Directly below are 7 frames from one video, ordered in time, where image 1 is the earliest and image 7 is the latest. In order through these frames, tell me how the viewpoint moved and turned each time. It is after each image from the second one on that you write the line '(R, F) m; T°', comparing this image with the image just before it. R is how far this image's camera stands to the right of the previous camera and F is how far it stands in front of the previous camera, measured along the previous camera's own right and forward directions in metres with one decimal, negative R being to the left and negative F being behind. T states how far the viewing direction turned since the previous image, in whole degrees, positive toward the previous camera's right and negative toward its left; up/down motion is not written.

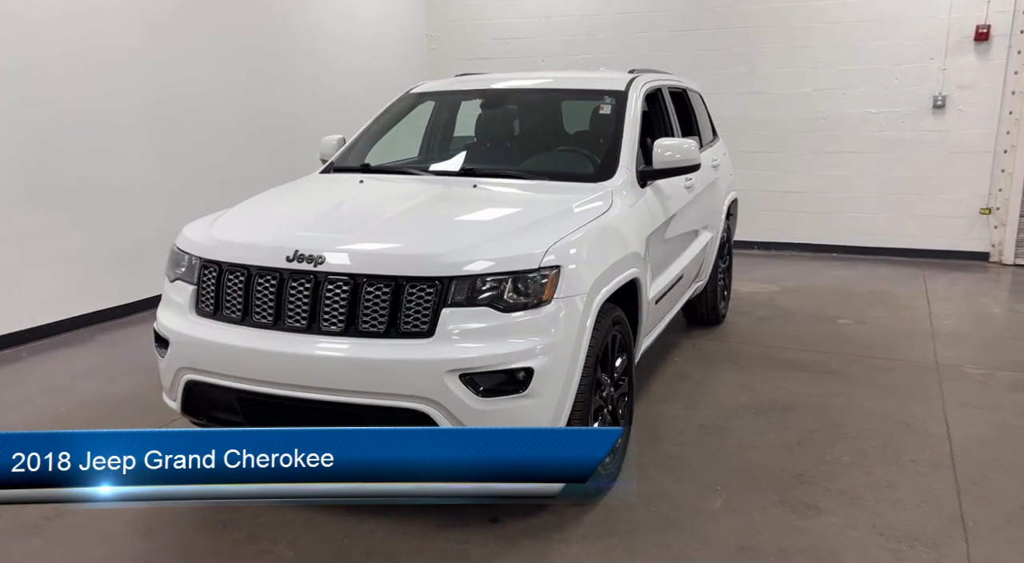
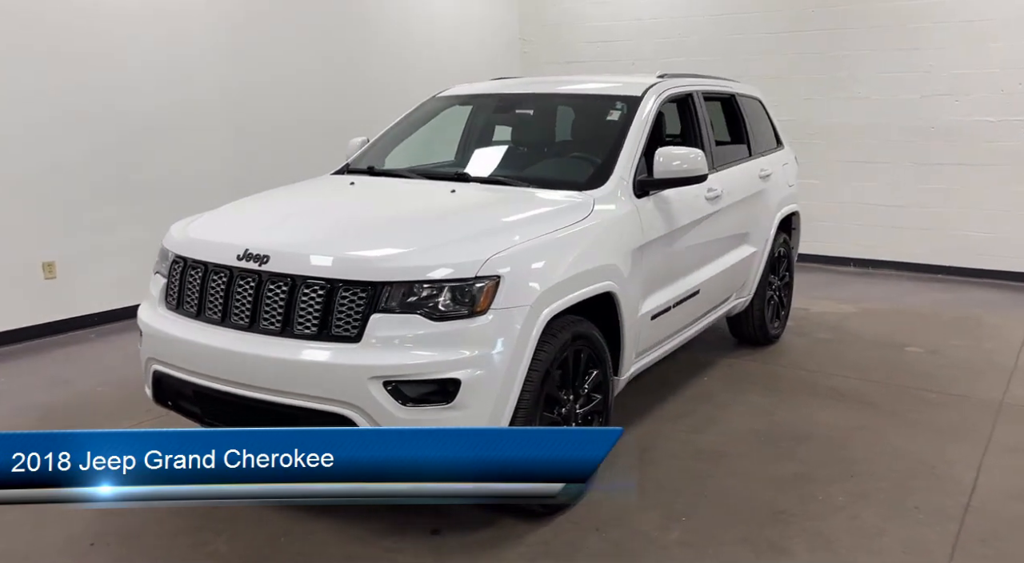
(+0.6, +0.1) m; -9°
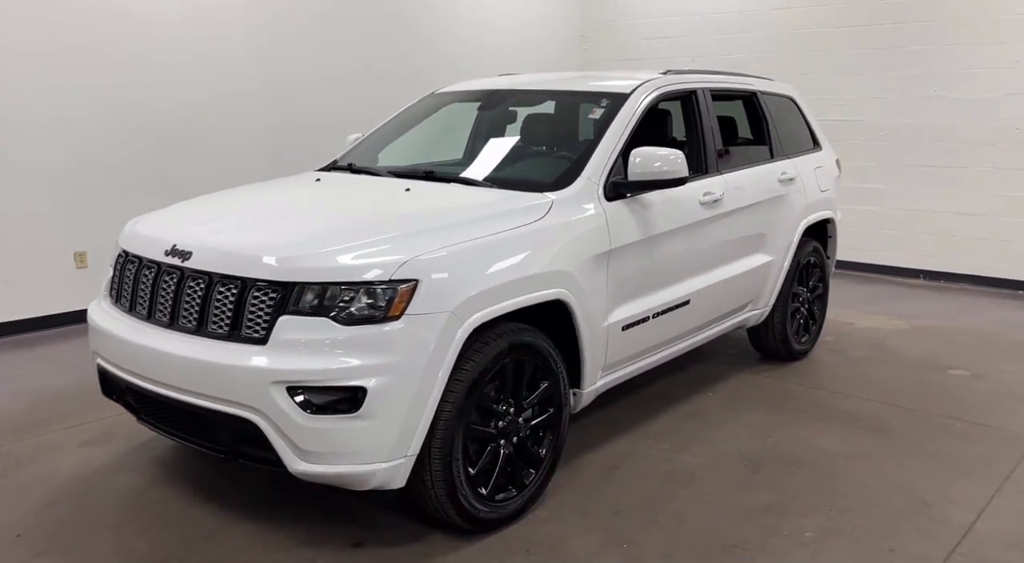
(+0.5, +0.2) m; -7°
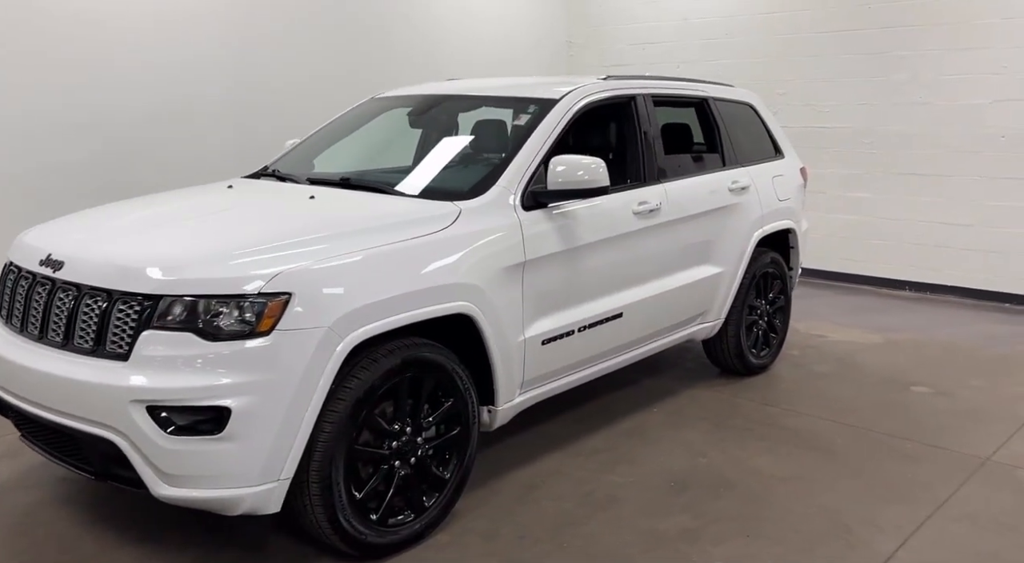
(+0.4, +0.1) m; -1°
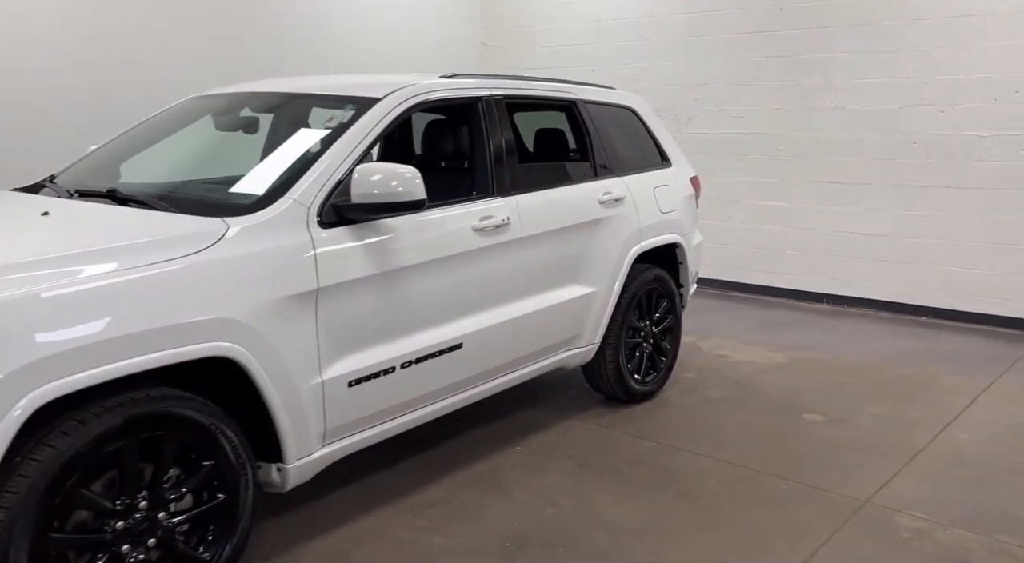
(+0.5, +0.5) m; +3°
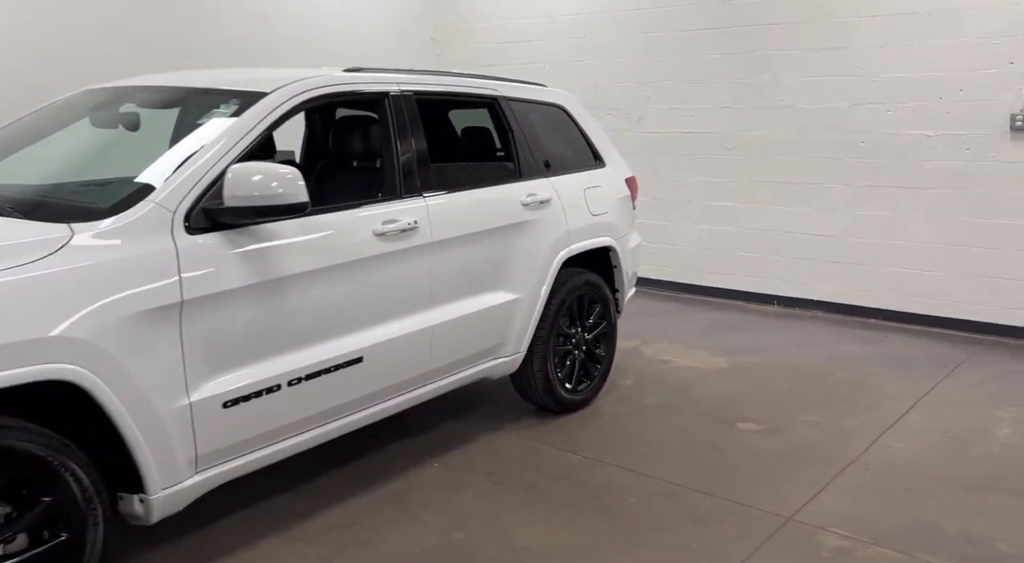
(+0.2, +0.2) m; +2°
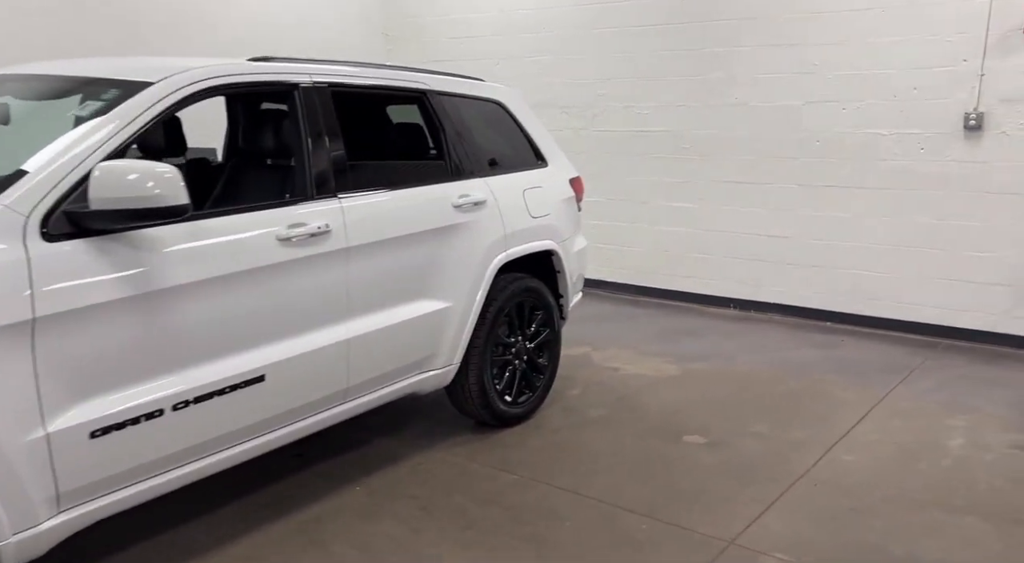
(+0.2, +0.3) m; +2°
